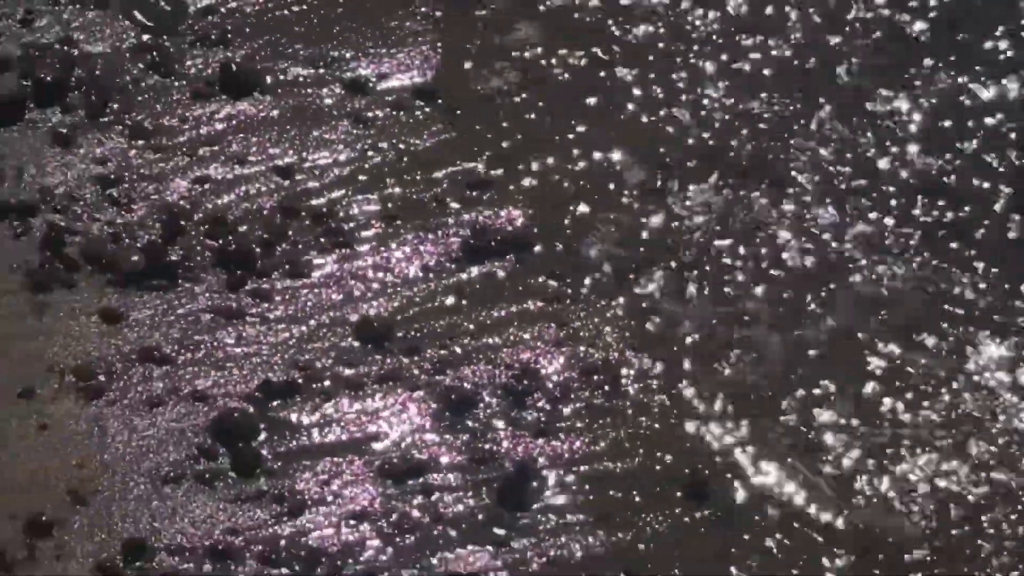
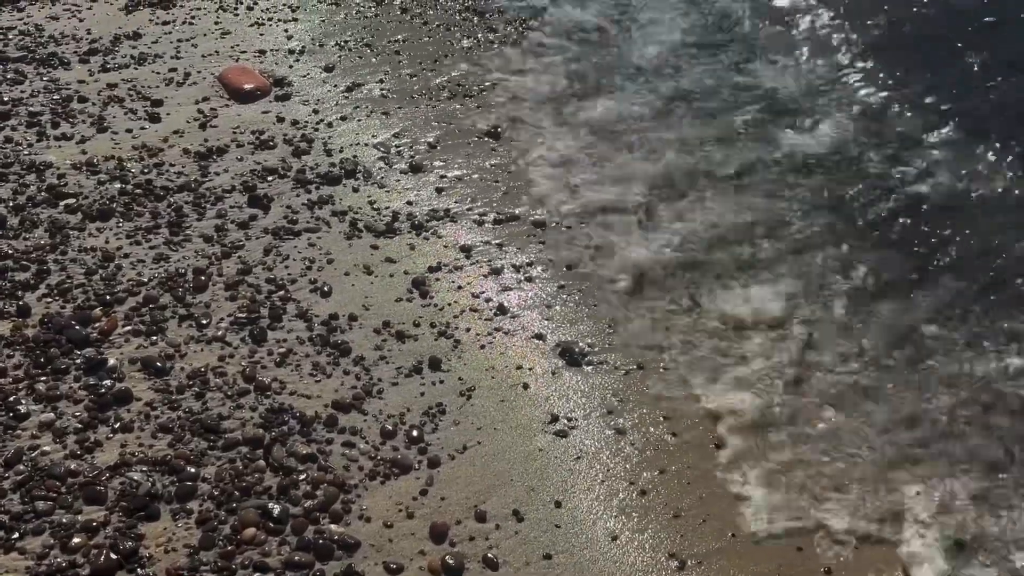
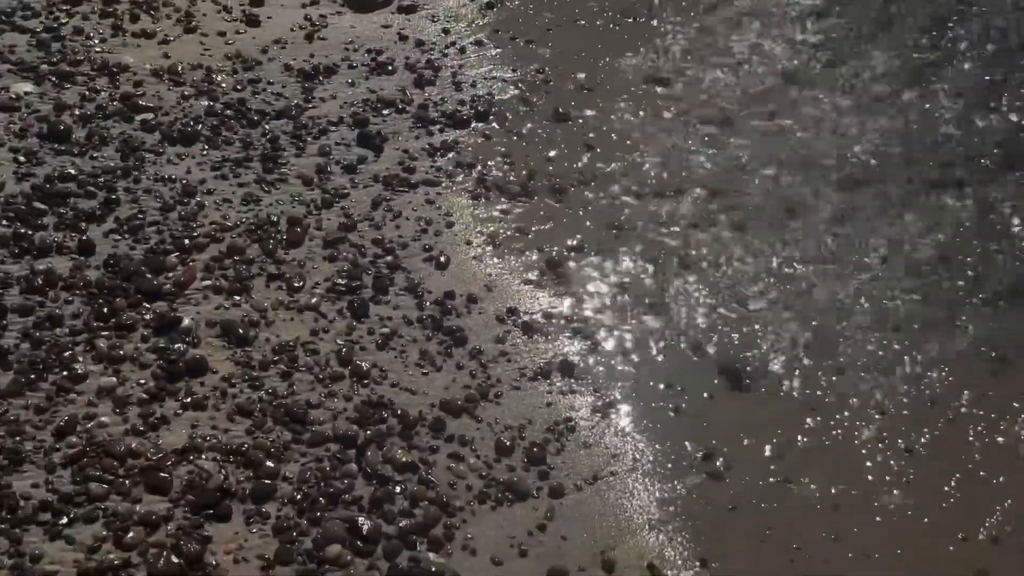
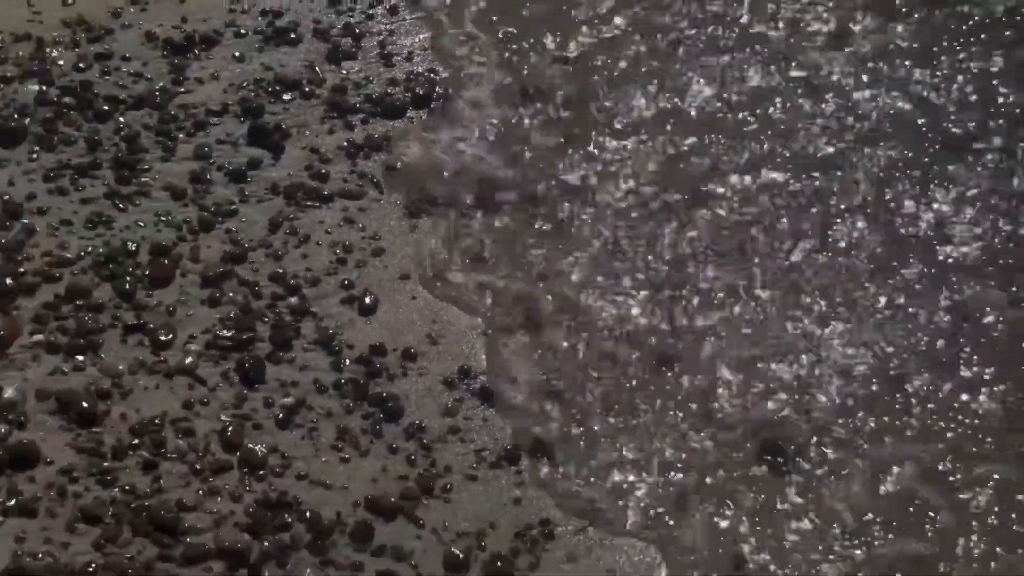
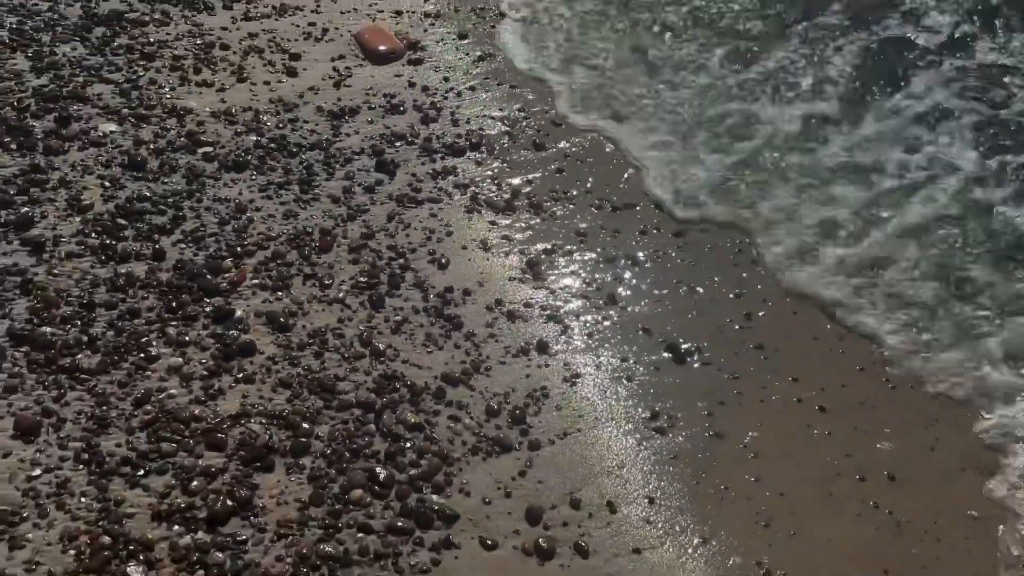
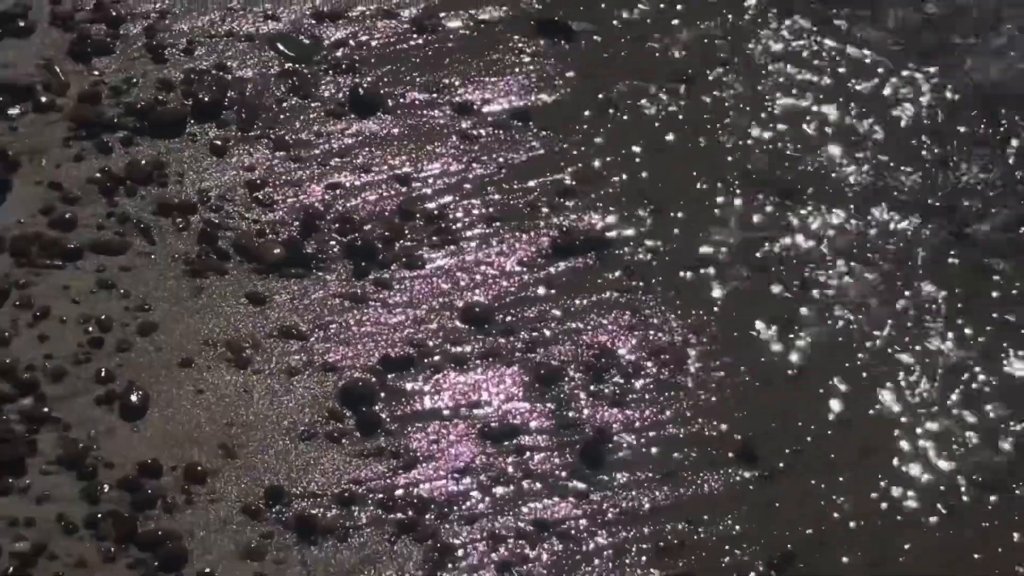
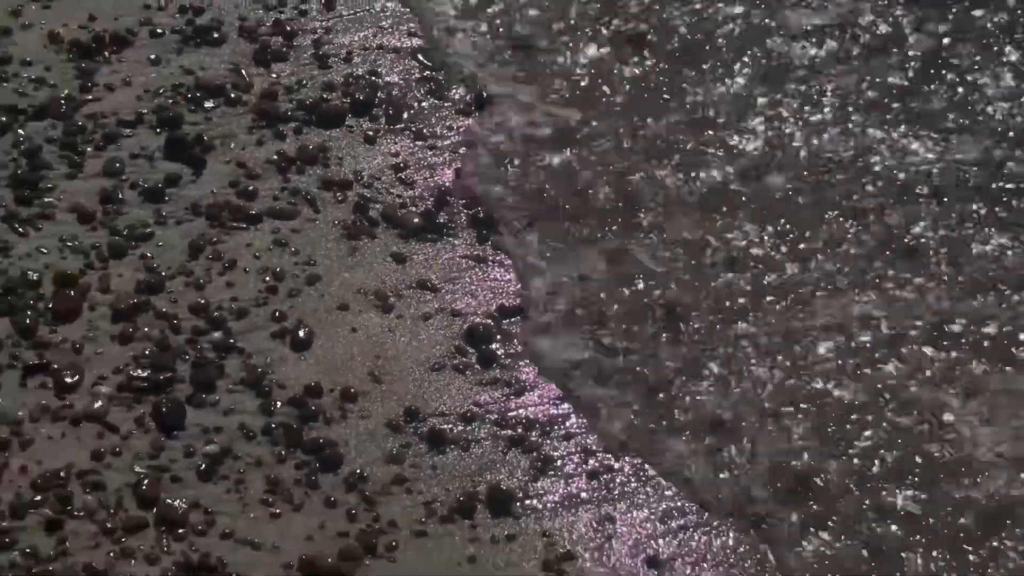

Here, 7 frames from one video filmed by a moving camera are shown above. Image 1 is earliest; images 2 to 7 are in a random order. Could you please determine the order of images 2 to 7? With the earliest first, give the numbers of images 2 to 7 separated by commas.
6, 7, 4, 3, 5, 2
